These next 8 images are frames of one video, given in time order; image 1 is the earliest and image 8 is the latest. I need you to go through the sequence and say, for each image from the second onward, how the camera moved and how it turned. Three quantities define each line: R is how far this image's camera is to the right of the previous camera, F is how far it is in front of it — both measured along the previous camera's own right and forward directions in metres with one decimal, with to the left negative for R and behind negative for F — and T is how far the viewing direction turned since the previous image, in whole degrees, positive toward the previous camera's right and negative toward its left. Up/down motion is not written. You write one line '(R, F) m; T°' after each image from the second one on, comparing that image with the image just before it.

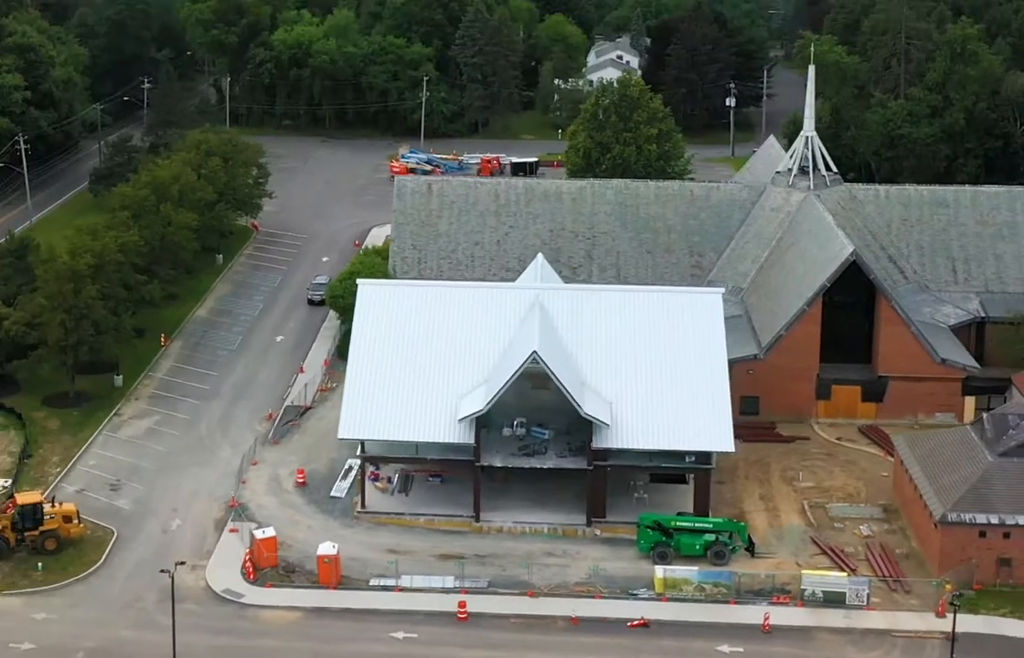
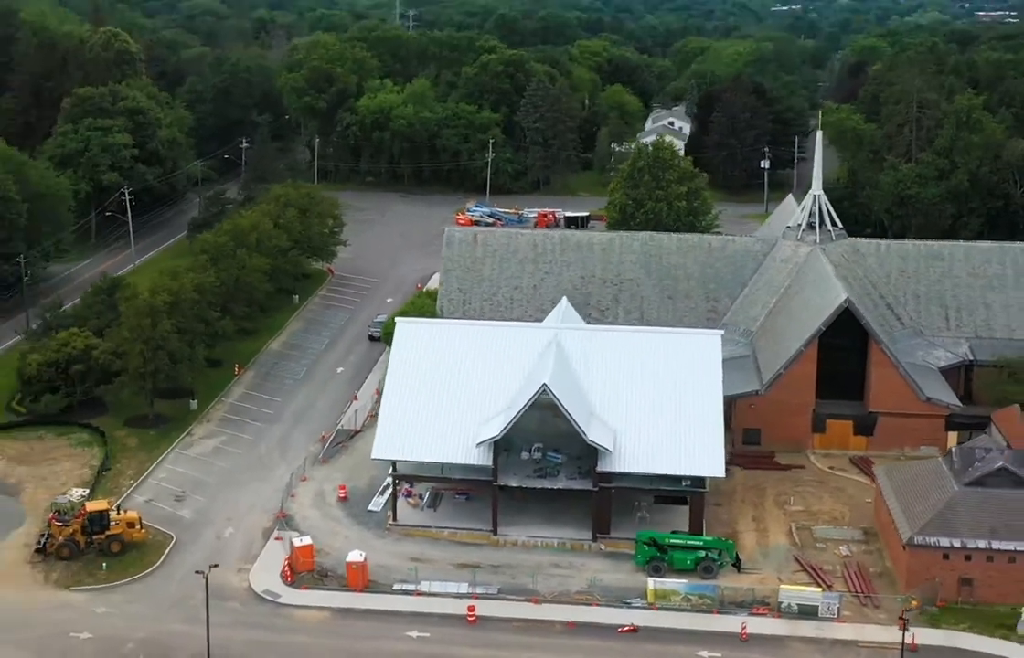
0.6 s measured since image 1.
(+3.1, -3.8) m; -5°
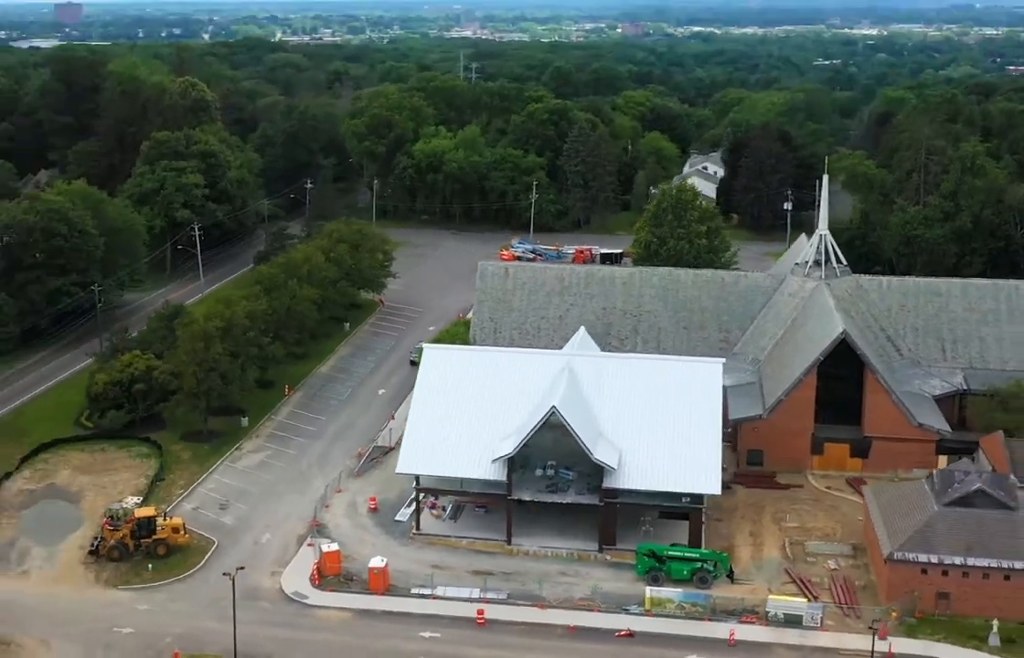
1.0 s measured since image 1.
(+2.2, -3.0) m; -4°
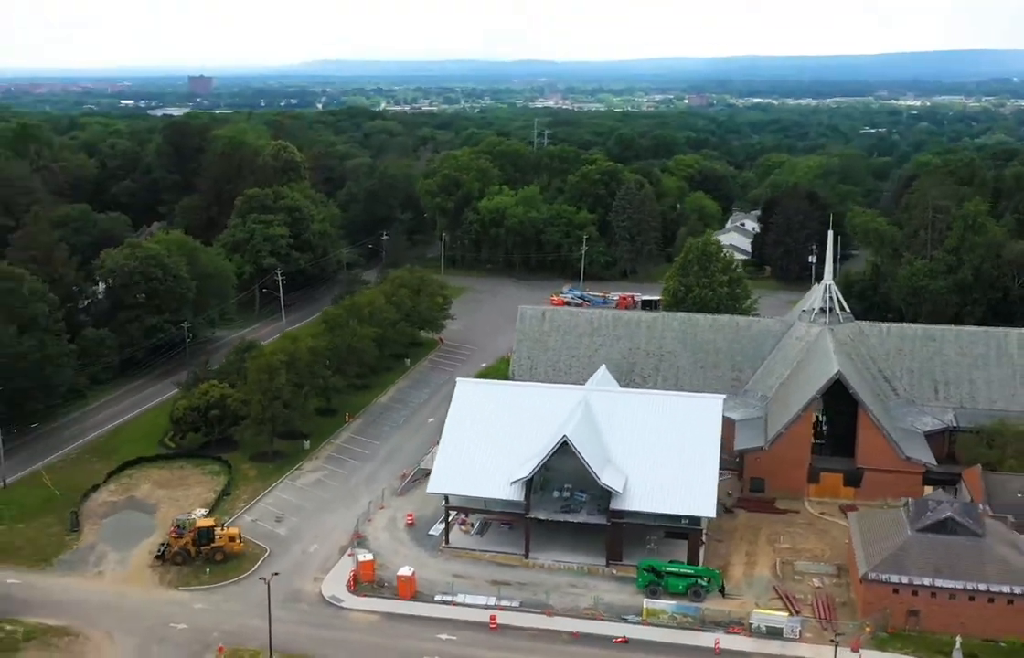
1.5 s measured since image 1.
(+2.8, -4.4) m; -5°
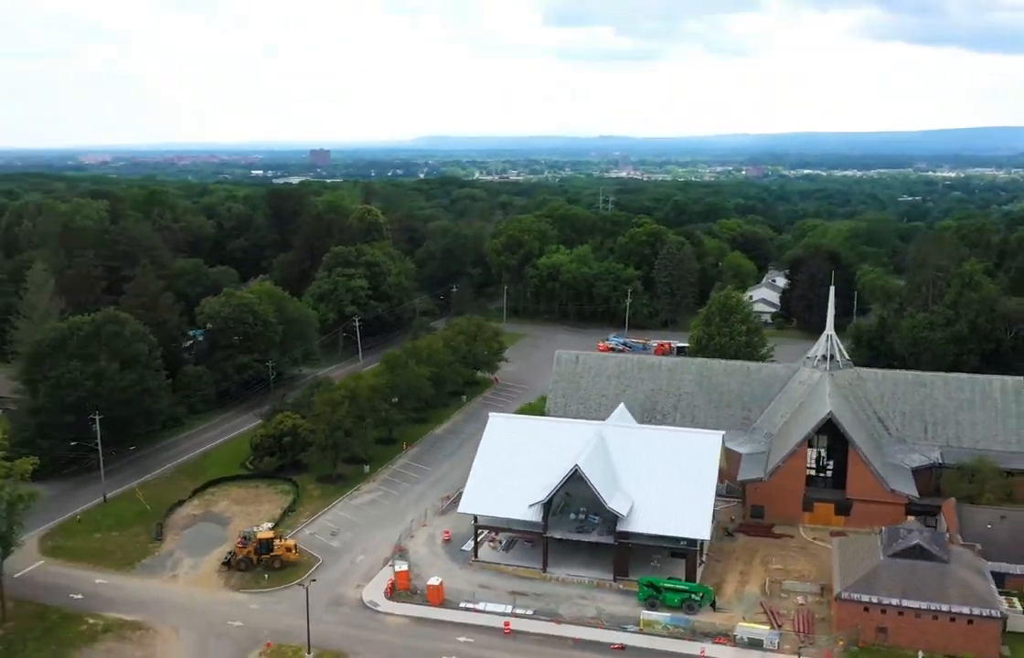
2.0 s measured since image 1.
(+2.7, -5.0) m; -4°
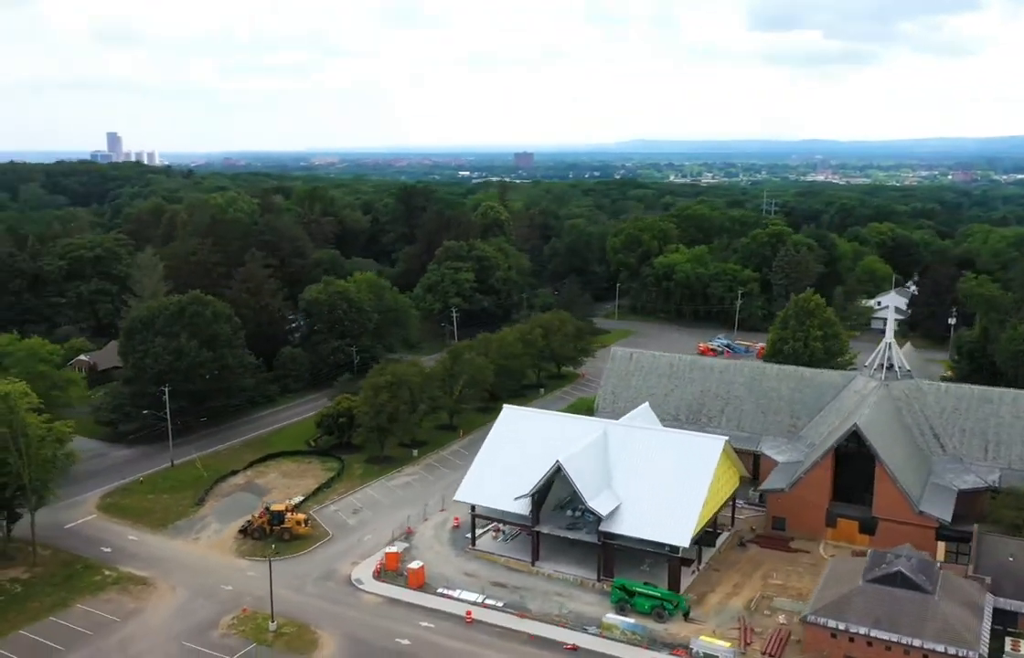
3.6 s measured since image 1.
(+8.6, +0.9) m; -11°
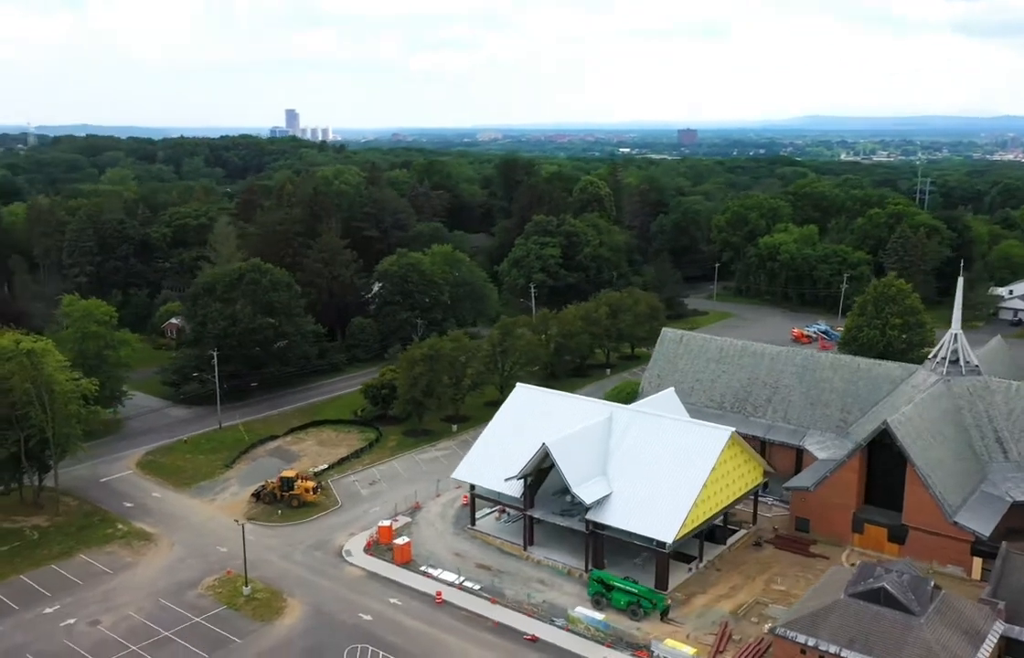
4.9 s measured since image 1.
(+7.1, +2.2) m; -10°
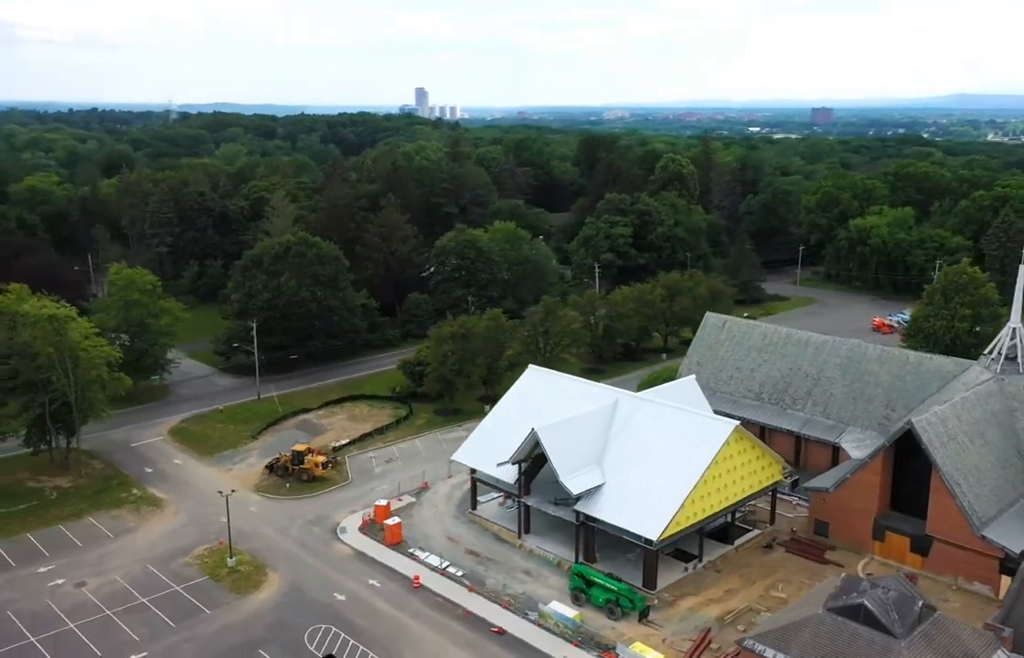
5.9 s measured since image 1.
(+5.2, +2.0) m; -8°
